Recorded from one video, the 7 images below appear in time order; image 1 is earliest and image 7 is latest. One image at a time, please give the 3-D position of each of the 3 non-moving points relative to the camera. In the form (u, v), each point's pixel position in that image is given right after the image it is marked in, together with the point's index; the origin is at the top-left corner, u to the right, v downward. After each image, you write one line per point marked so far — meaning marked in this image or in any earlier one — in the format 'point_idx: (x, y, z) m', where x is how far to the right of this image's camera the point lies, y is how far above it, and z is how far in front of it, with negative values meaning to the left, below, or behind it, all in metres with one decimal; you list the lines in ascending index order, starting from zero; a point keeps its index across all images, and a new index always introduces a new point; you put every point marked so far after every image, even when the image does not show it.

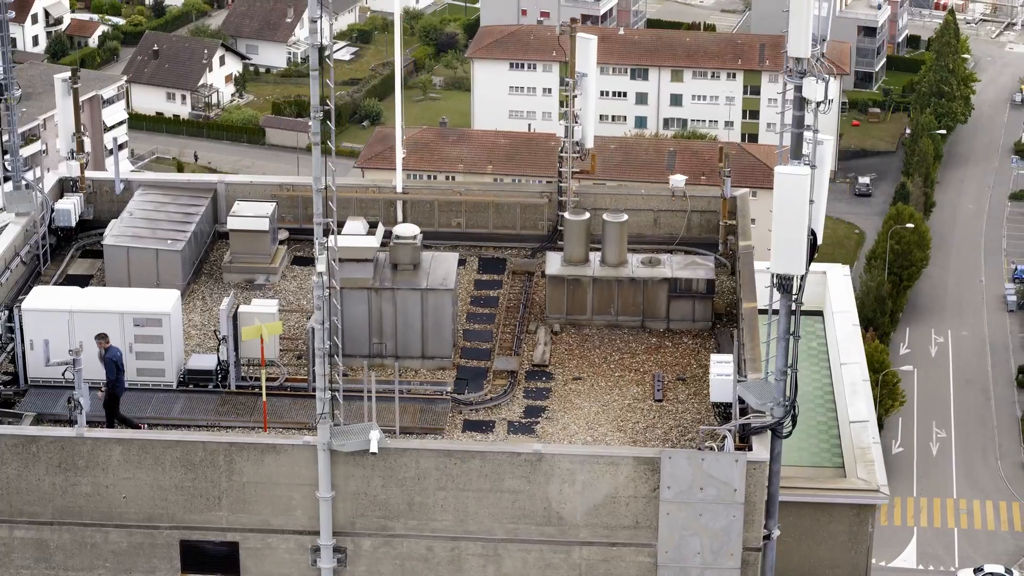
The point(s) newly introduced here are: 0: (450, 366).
0: (-0.4, -0.5, +13.9) m
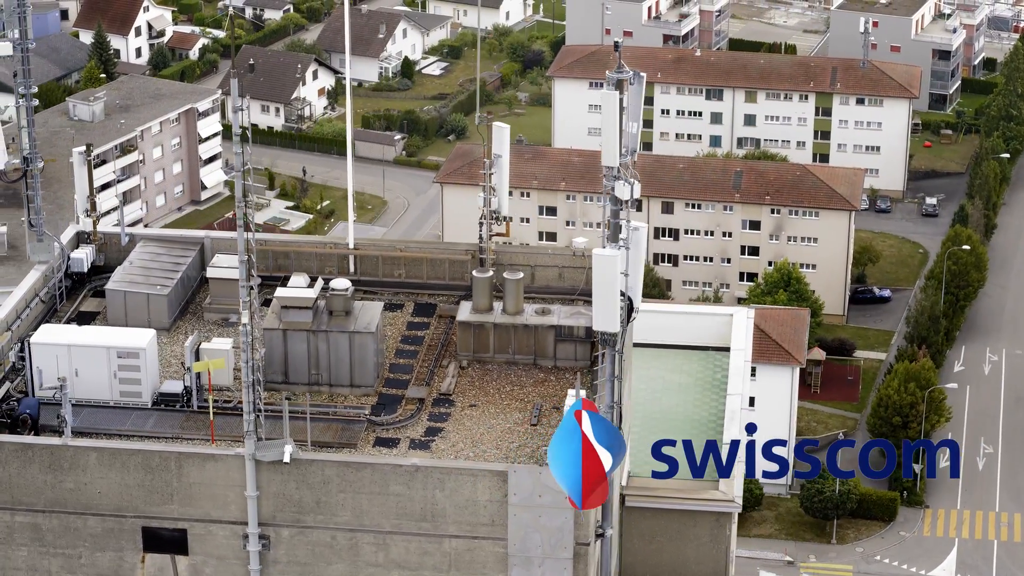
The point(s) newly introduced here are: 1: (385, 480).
0: (-1.0, -0.8, +17.4) m
1: (-0.8, -1.3, +15.5) m
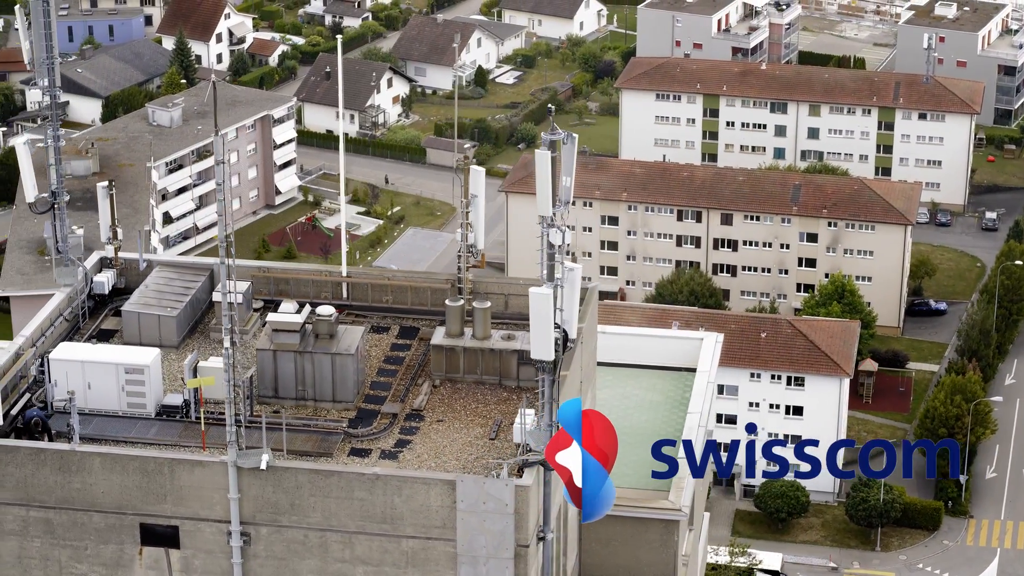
0: (-1.3, -1.0, +19.6) m
1: (-1.2, -1.5, +17.6) m
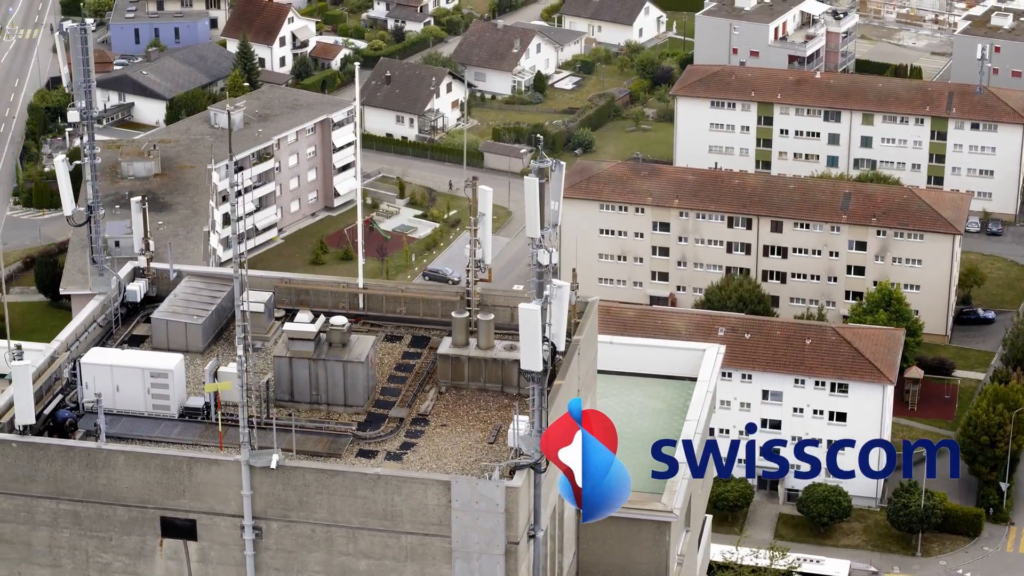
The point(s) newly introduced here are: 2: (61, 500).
0: (-1.4, -1.1, +21.0) m
1: (-1.3, -1.6, +19.0) m
2: (-3.8, -1.8, +19.7) m
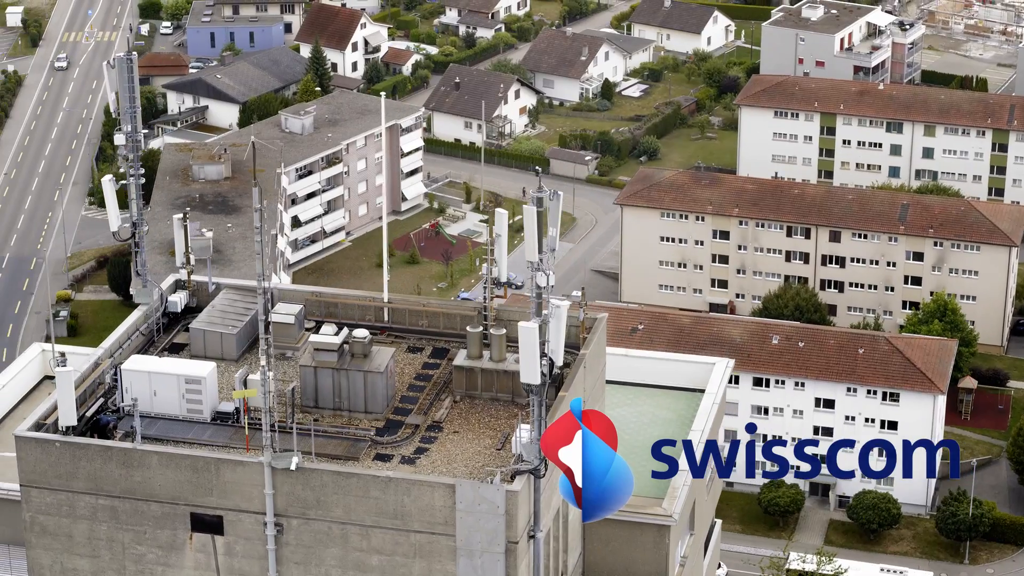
0: (-1.3, -1.3, +22.6) m
1: (-1.3, -1.8, +20.6) m
2: (-3.8, -1.9, +21.4) m
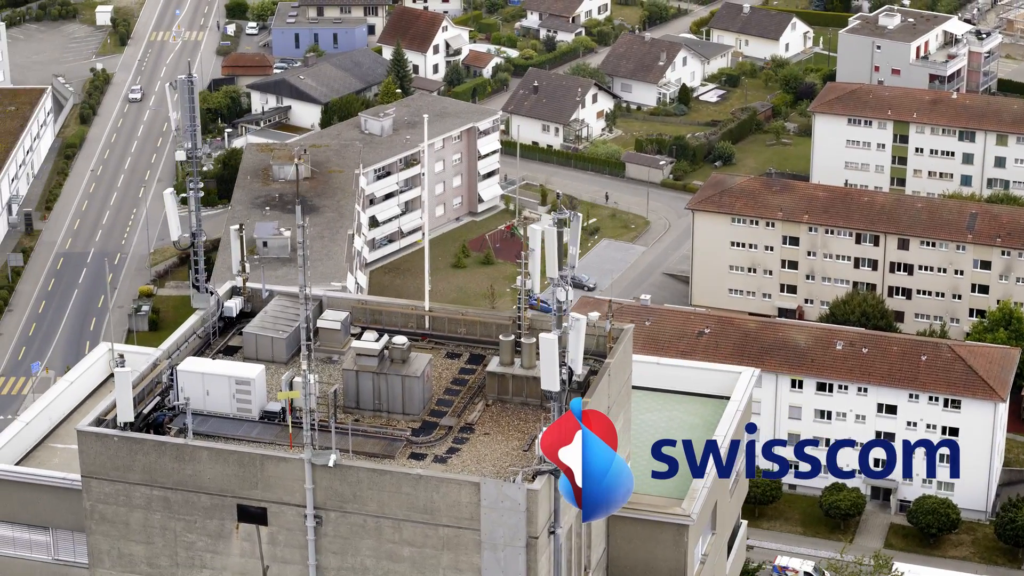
0: (-1.0, -1.4, +24.2) m
1: (-1.1, -1.9, +22.3) m
2: (-3.6, -2.0, +23.1) m
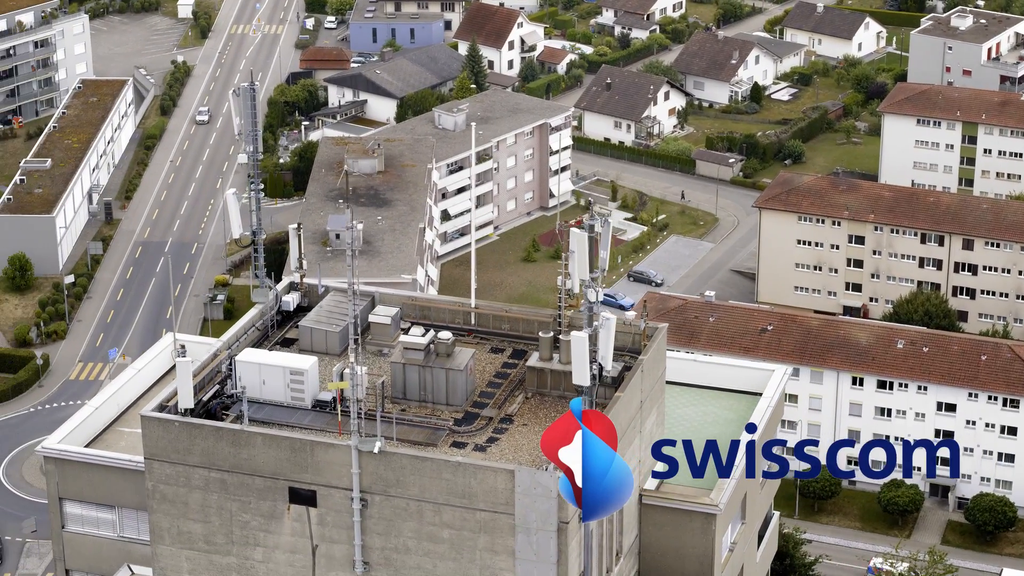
0: (-0.6, -1.4, +25.7) m
1: (-0.7, -1.9, +23.8) m
2: (-3.2, -1.9, +24.7) m
